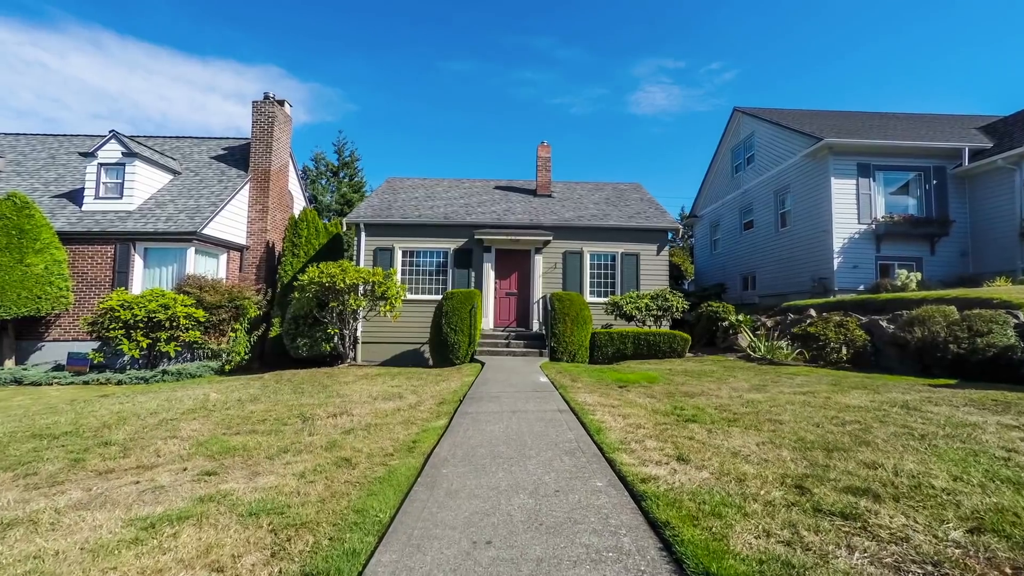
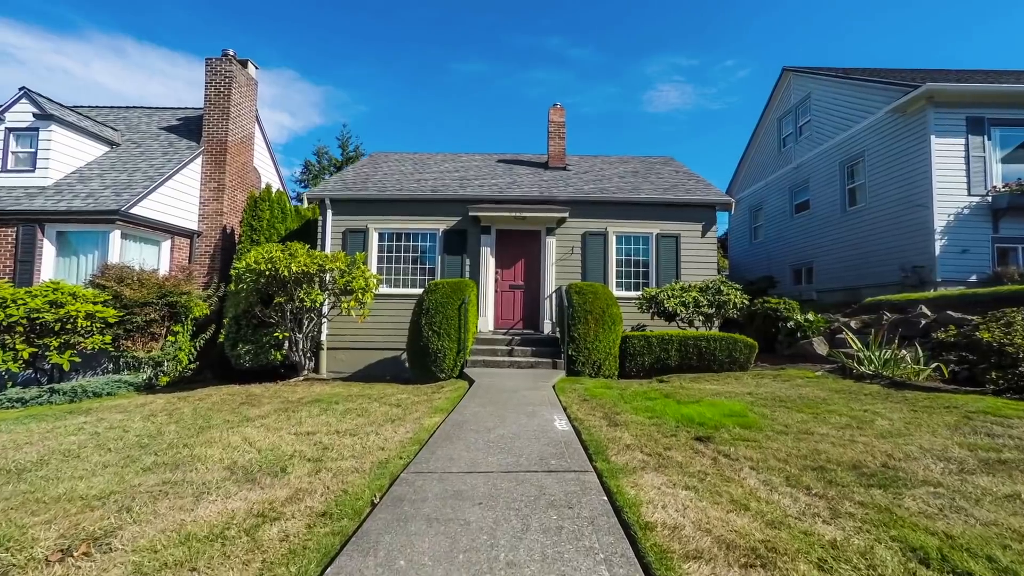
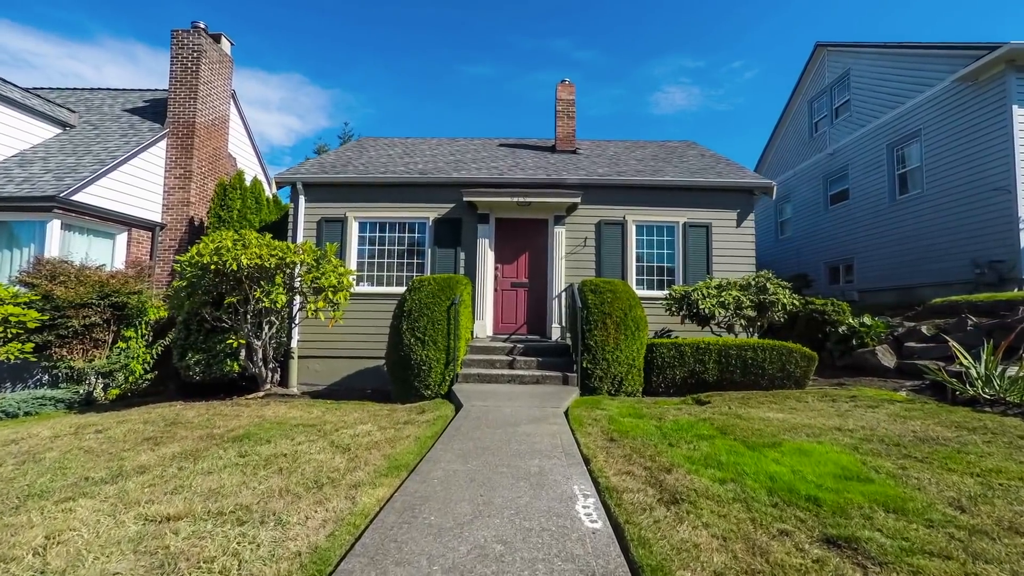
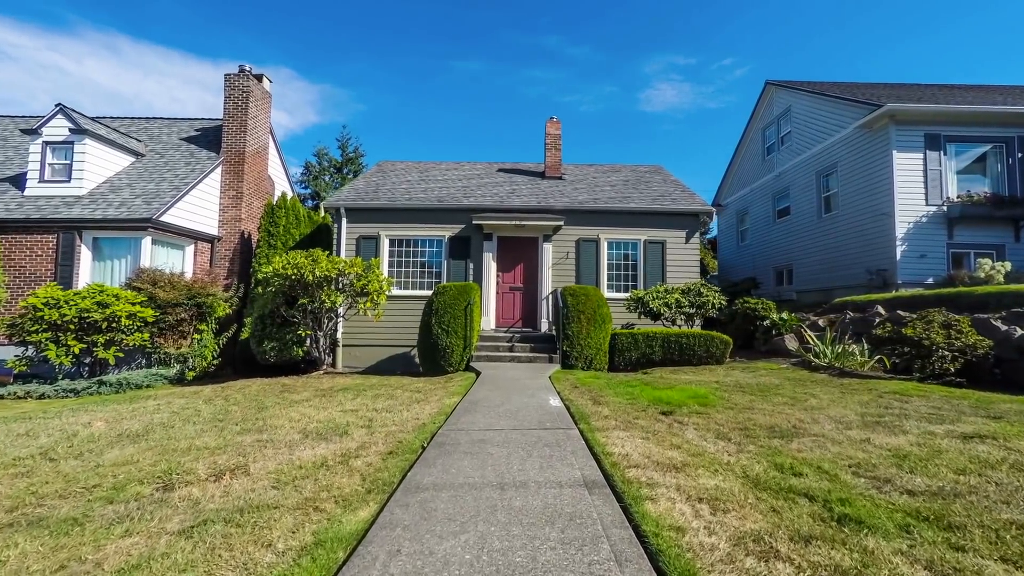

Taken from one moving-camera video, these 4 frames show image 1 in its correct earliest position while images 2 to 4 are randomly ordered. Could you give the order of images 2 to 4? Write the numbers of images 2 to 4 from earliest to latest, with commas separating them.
4, 2, 3
